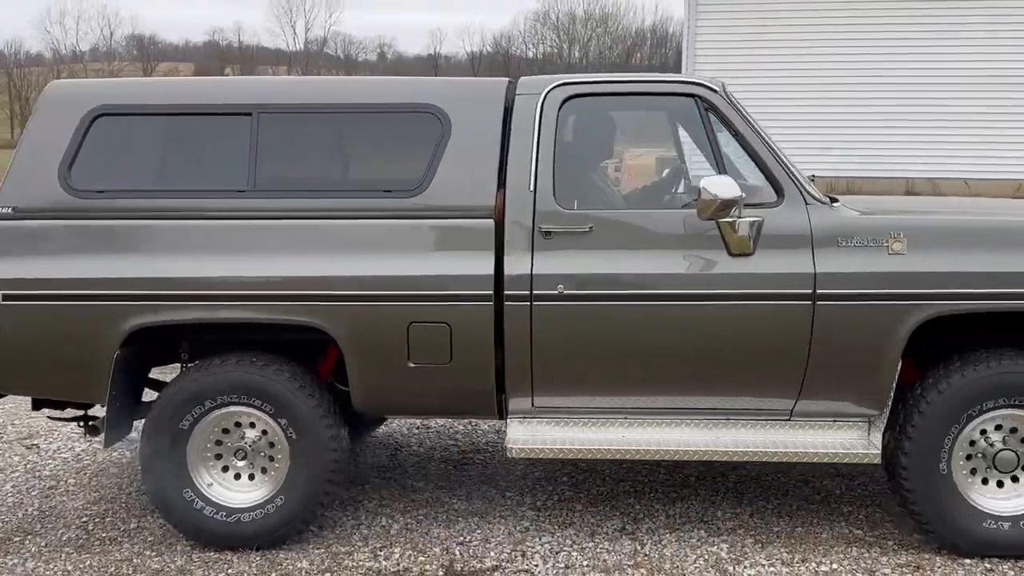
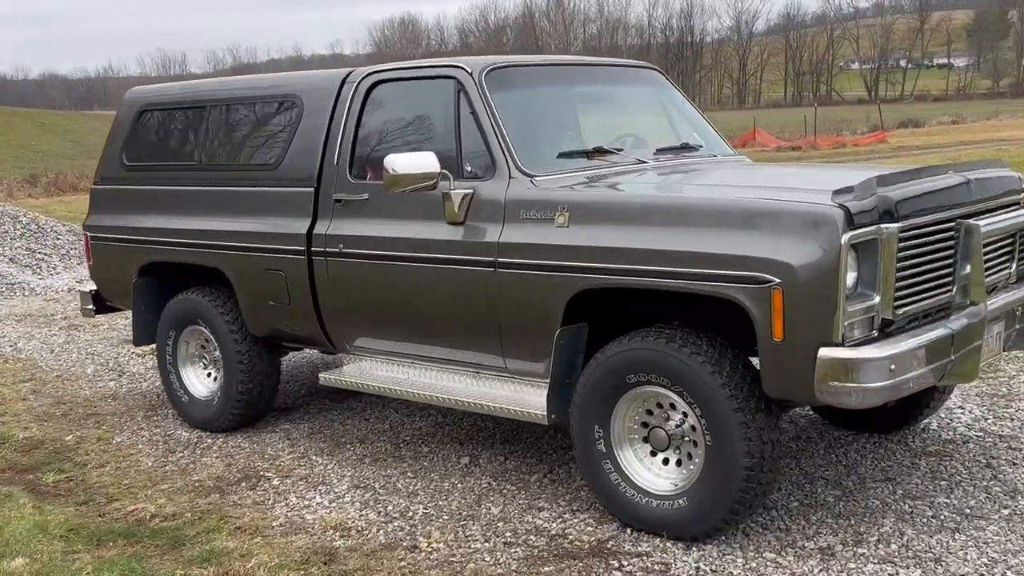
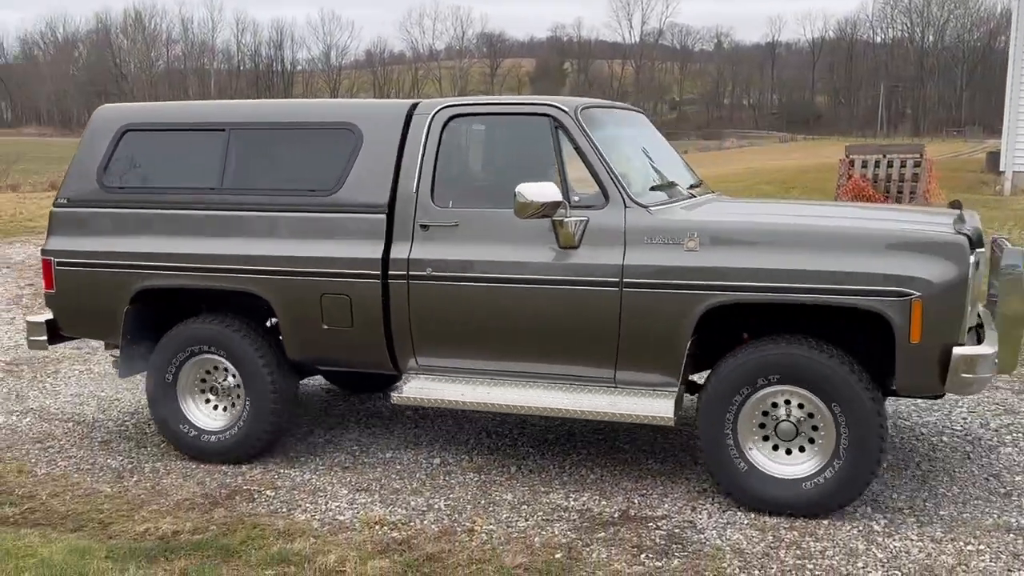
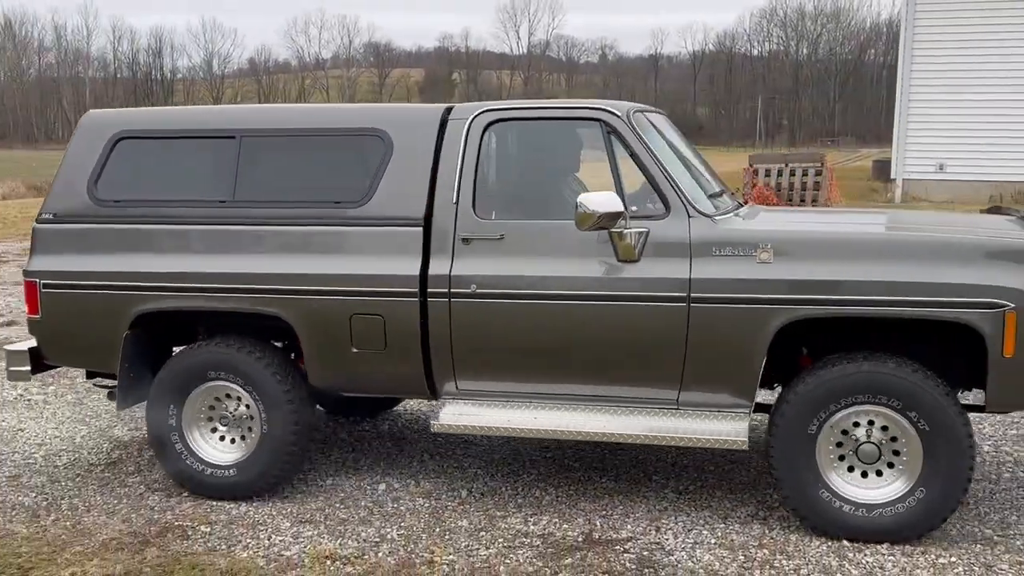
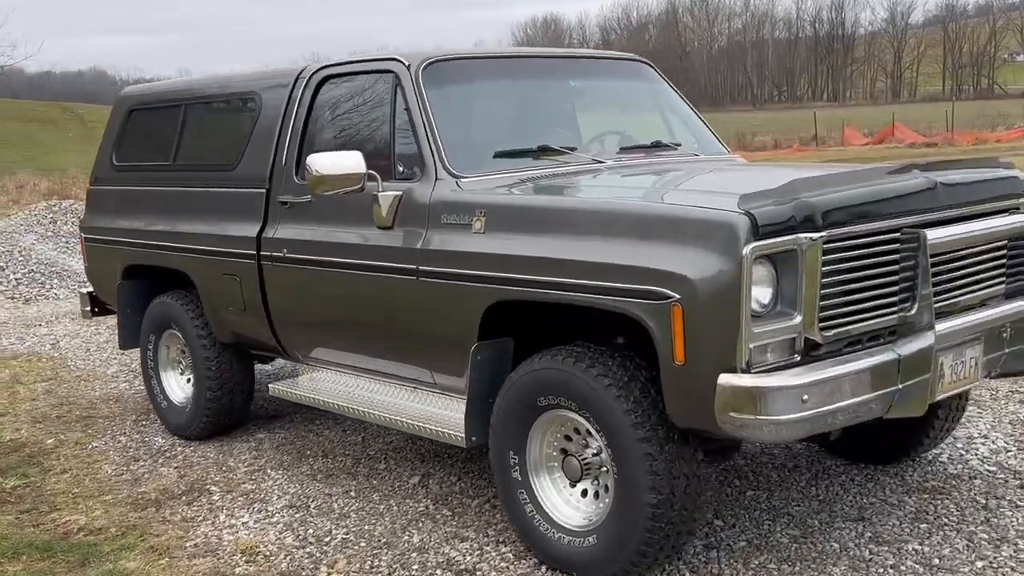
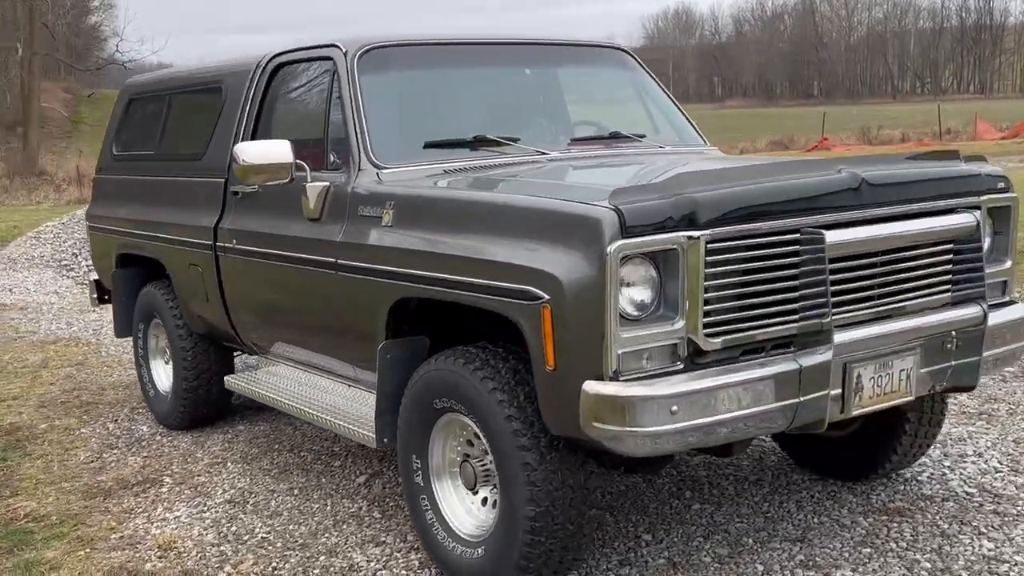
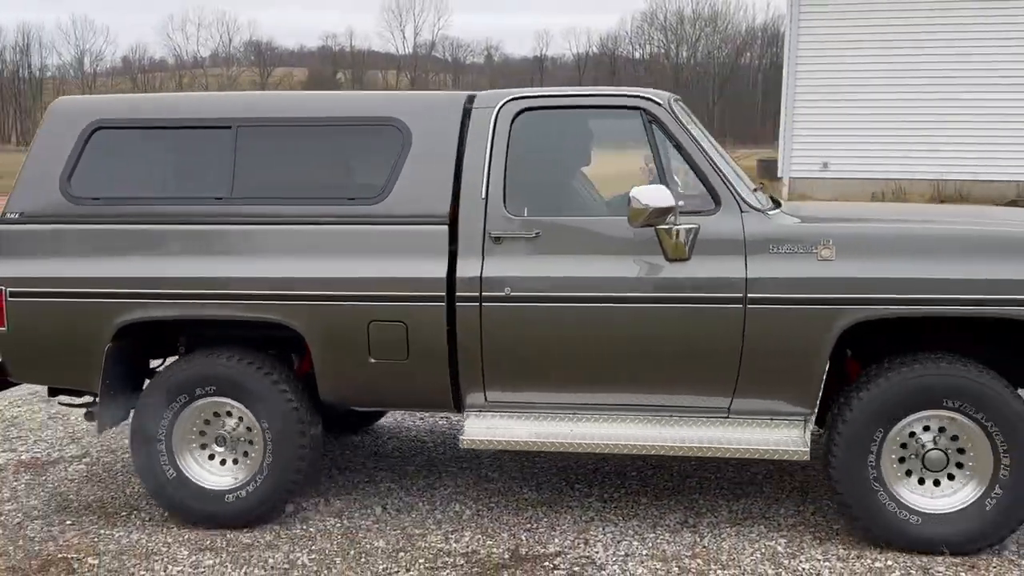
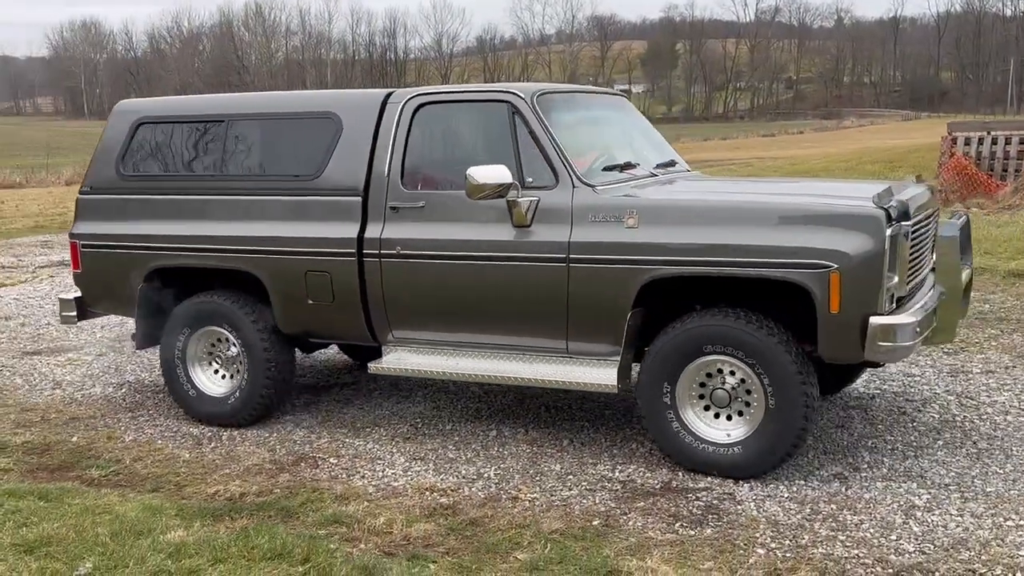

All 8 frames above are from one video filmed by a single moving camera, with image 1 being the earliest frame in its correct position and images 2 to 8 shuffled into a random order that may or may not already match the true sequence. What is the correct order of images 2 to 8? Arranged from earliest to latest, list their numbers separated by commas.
7, 4, 3, 8, 2, 5, 6
